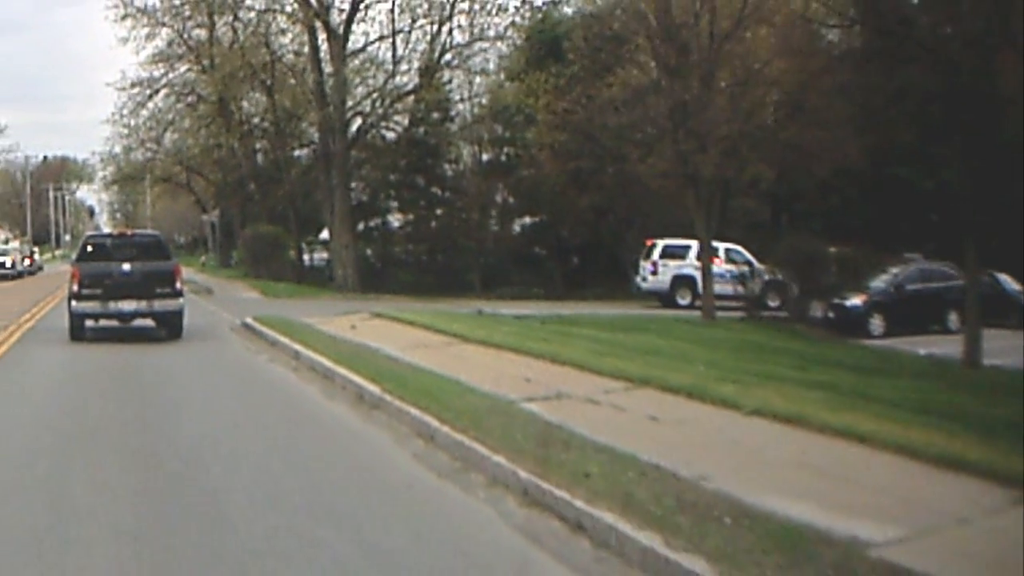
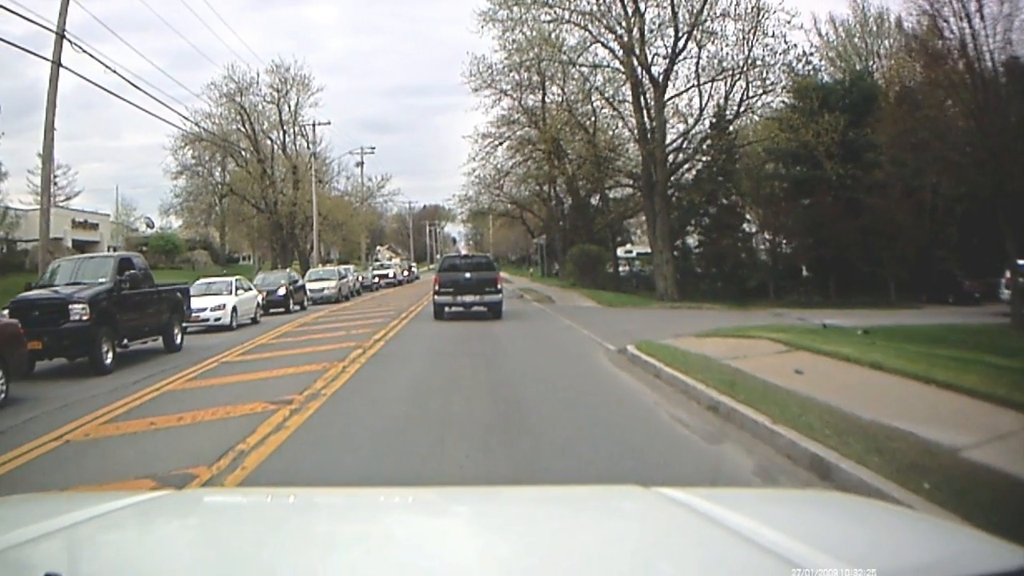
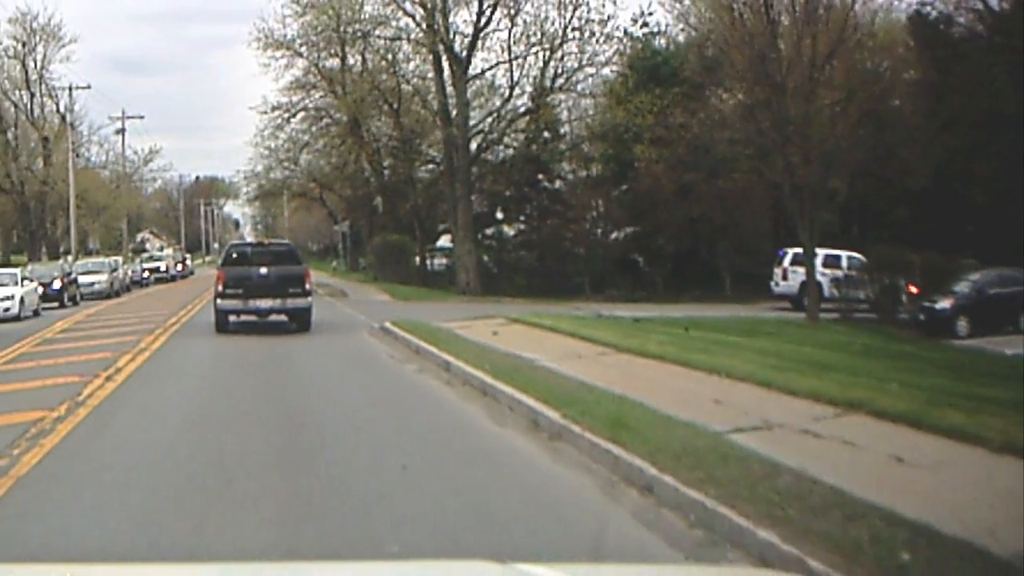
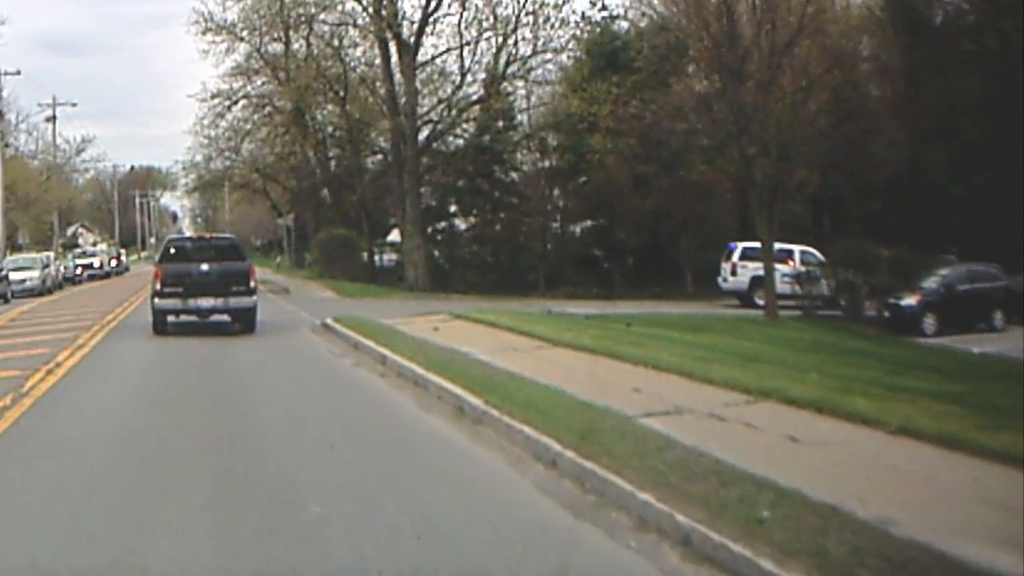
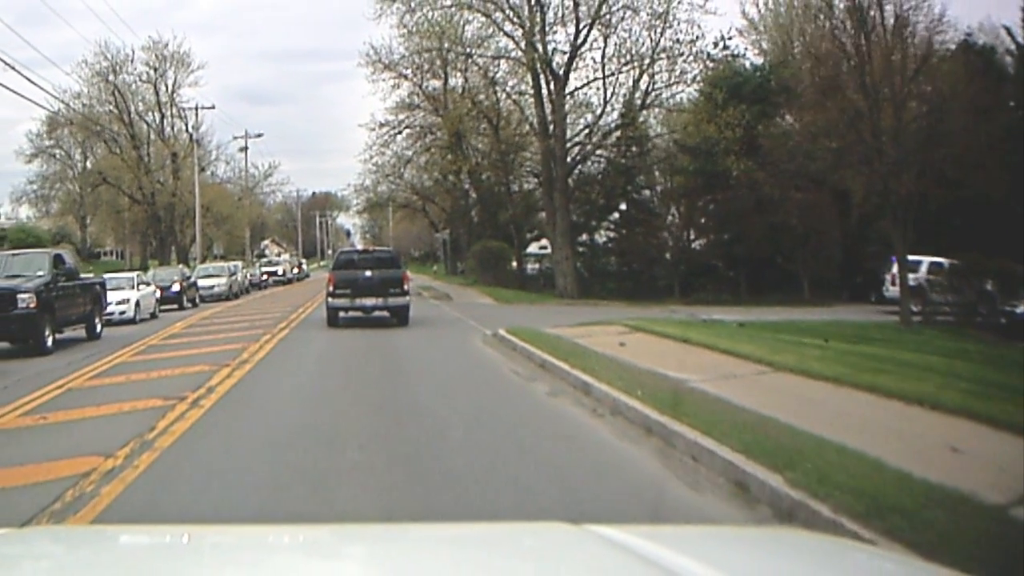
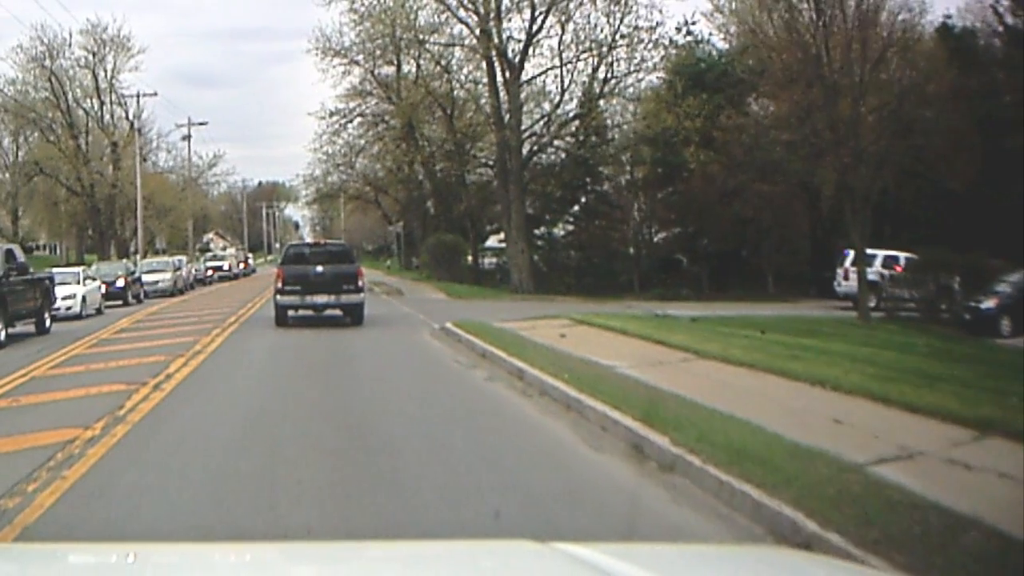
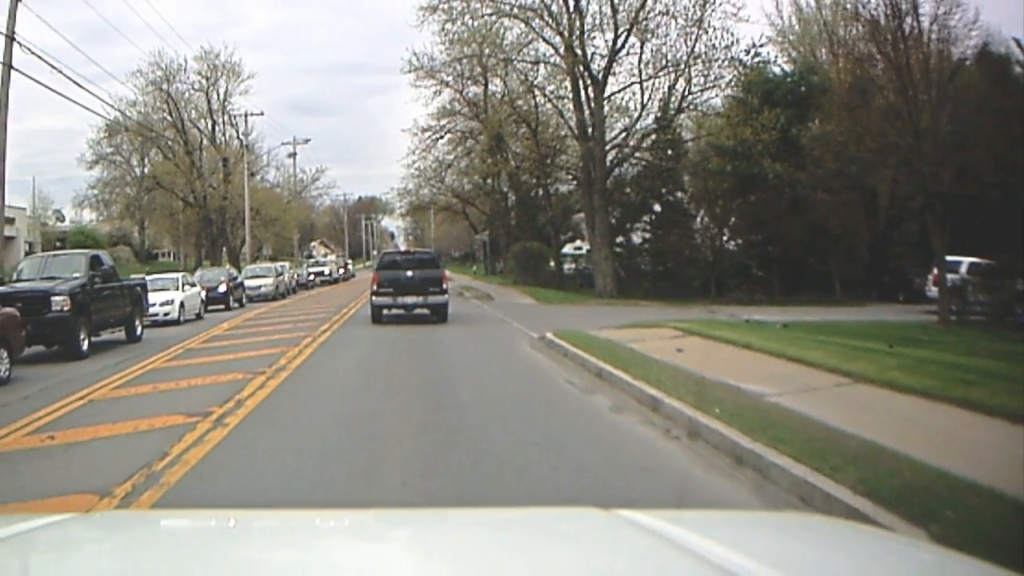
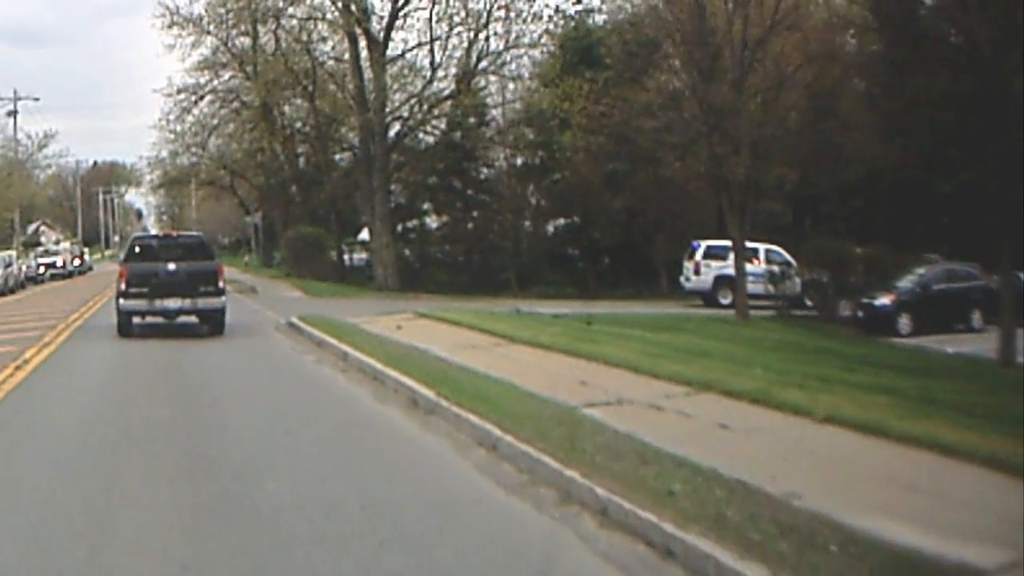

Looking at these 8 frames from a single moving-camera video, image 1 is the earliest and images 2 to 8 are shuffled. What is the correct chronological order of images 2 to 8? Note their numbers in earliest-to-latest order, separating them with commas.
8, 4, 3, 6, 5, 7, 2
